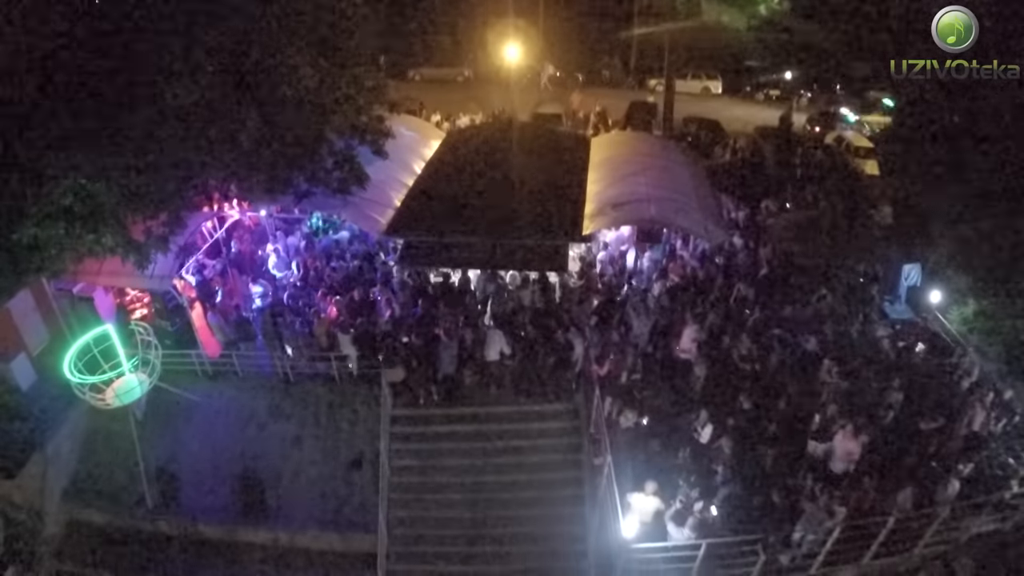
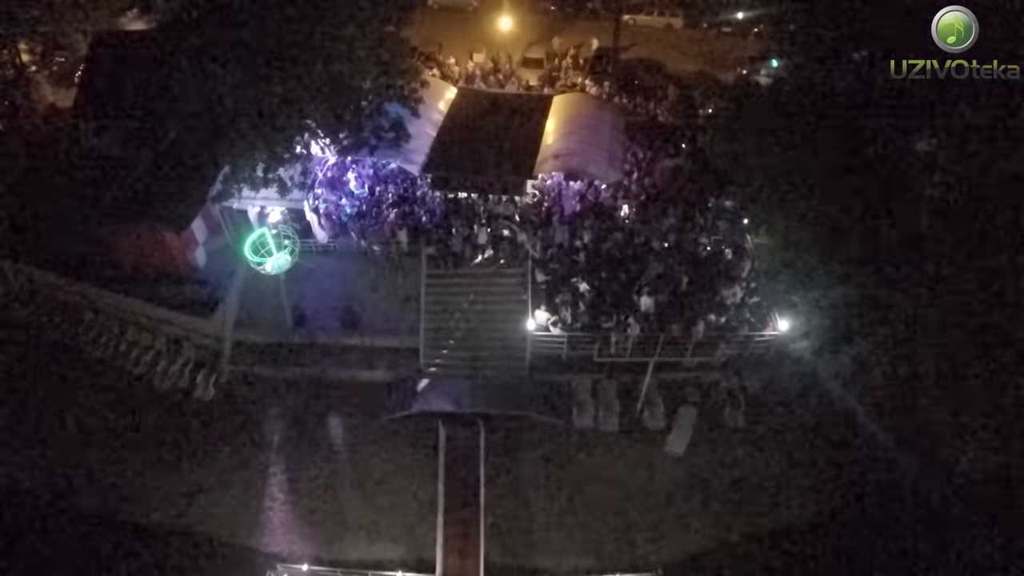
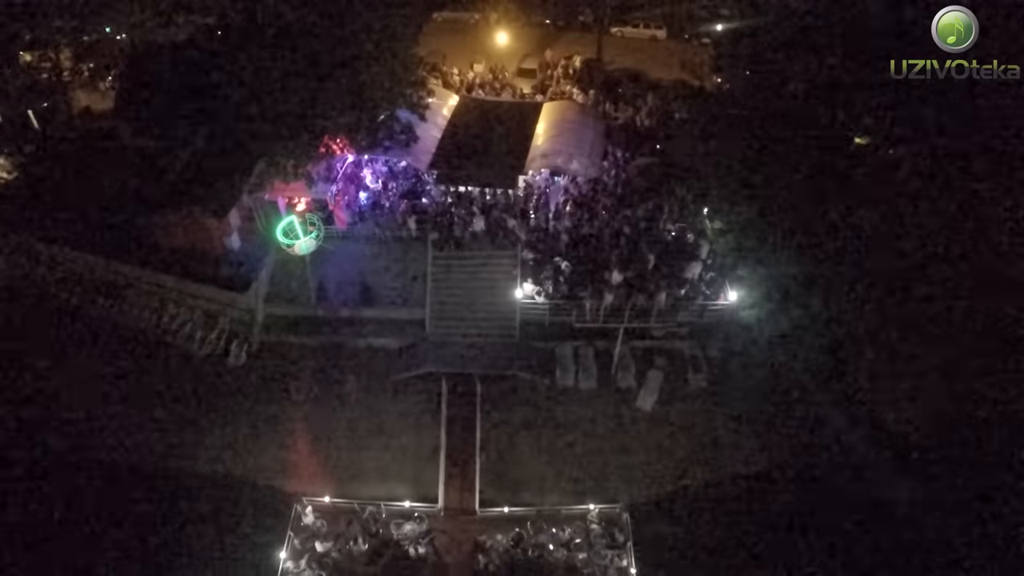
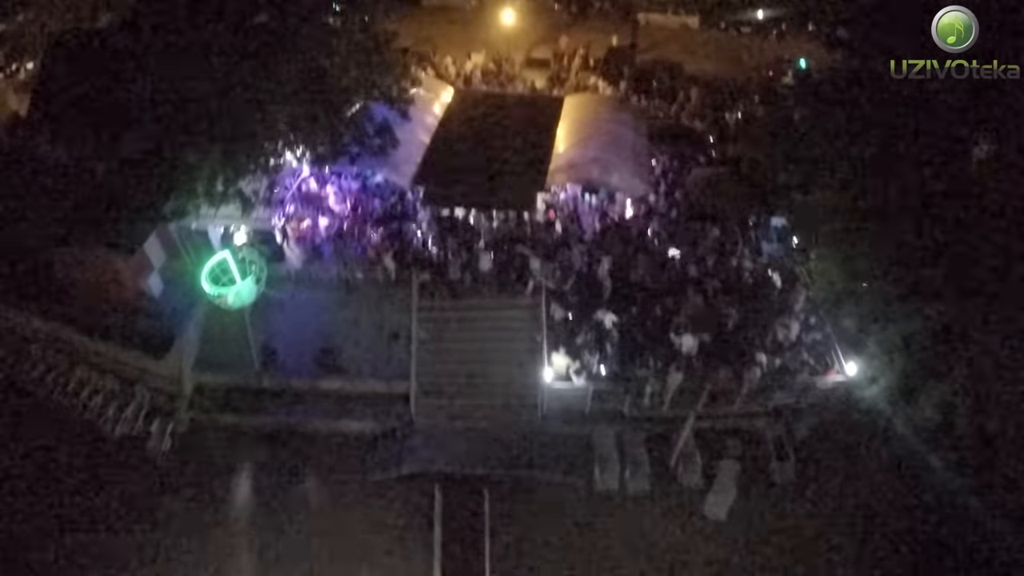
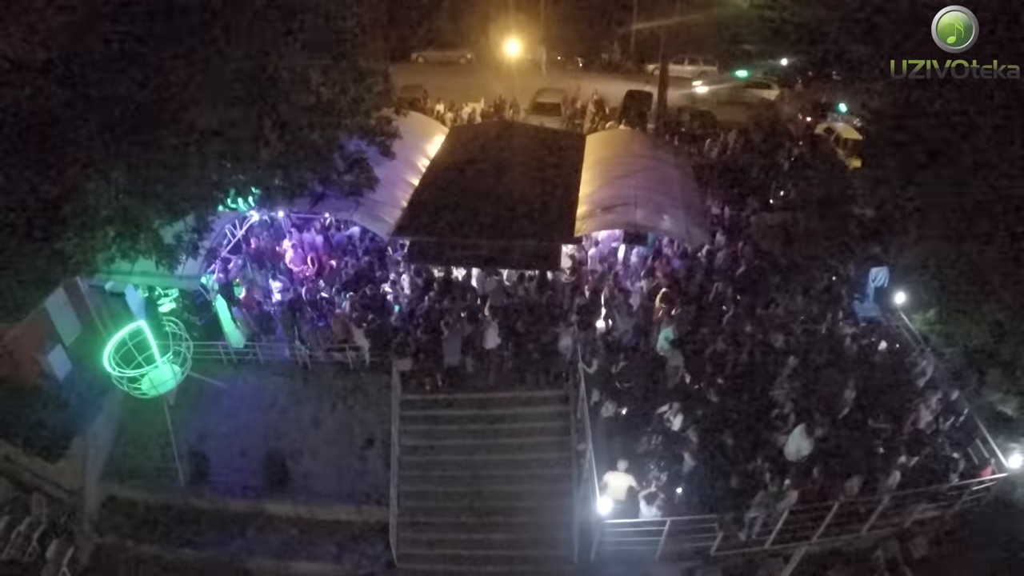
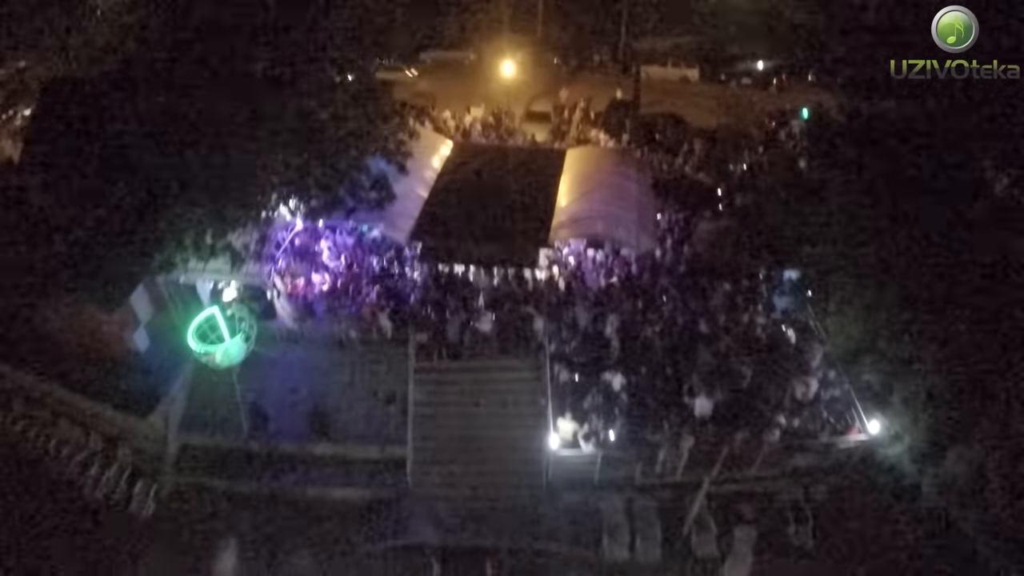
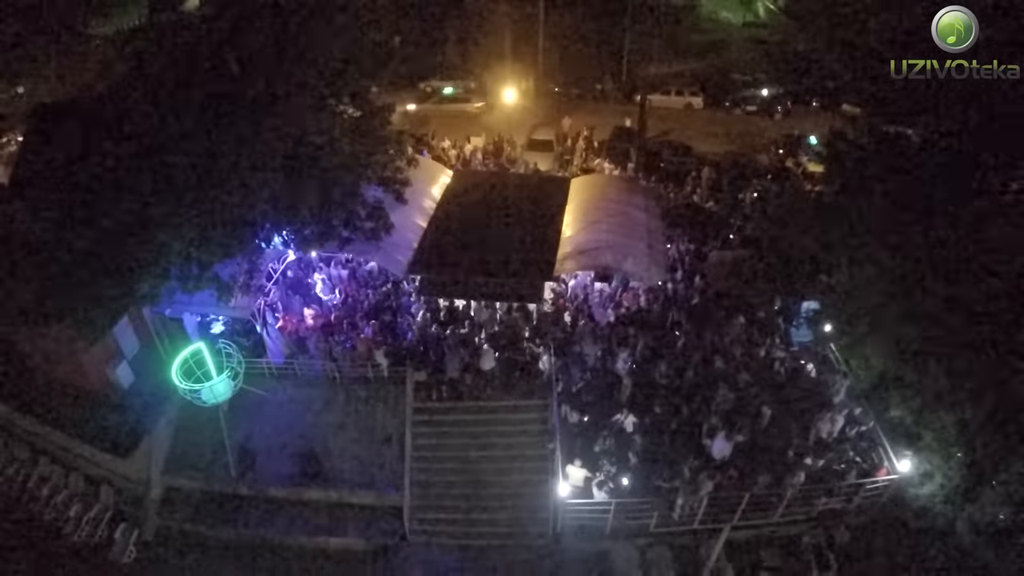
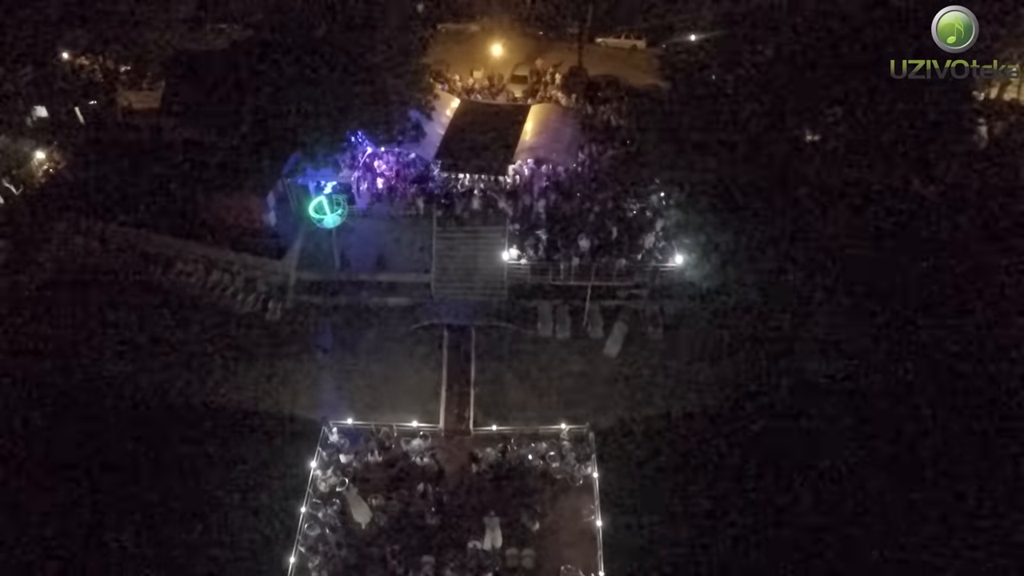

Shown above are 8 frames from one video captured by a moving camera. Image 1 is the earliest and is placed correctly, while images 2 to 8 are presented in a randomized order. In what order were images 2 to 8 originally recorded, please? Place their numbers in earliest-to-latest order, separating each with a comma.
5, 7, 6, 4, 2, 3, 8
